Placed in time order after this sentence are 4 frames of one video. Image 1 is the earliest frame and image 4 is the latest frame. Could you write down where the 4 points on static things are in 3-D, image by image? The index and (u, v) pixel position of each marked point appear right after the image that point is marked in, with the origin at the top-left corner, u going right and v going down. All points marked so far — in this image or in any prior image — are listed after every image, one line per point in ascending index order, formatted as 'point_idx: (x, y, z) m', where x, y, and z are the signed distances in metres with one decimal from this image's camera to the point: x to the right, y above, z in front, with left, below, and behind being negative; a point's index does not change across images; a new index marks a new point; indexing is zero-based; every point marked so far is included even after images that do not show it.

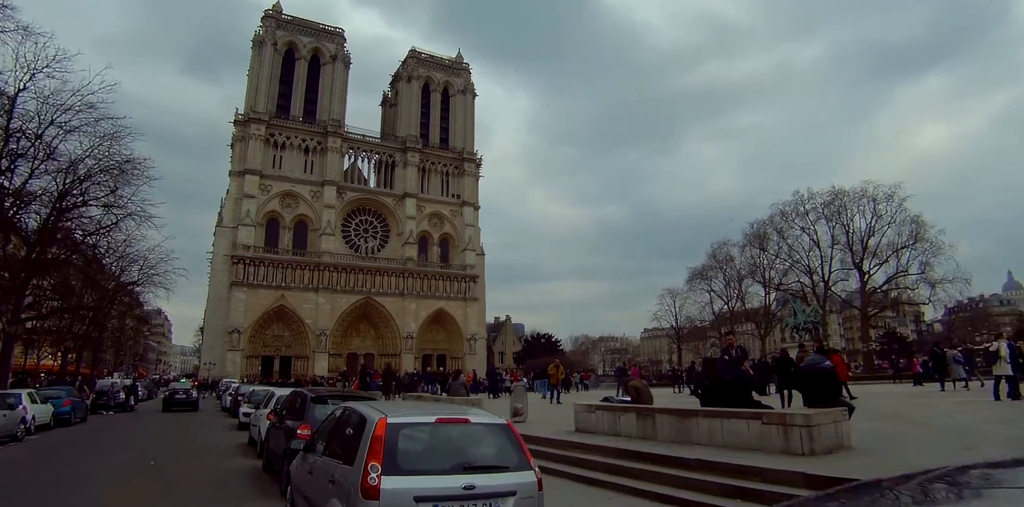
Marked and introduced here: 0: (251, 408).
0: (-6.3, -3.7, +13.7) m
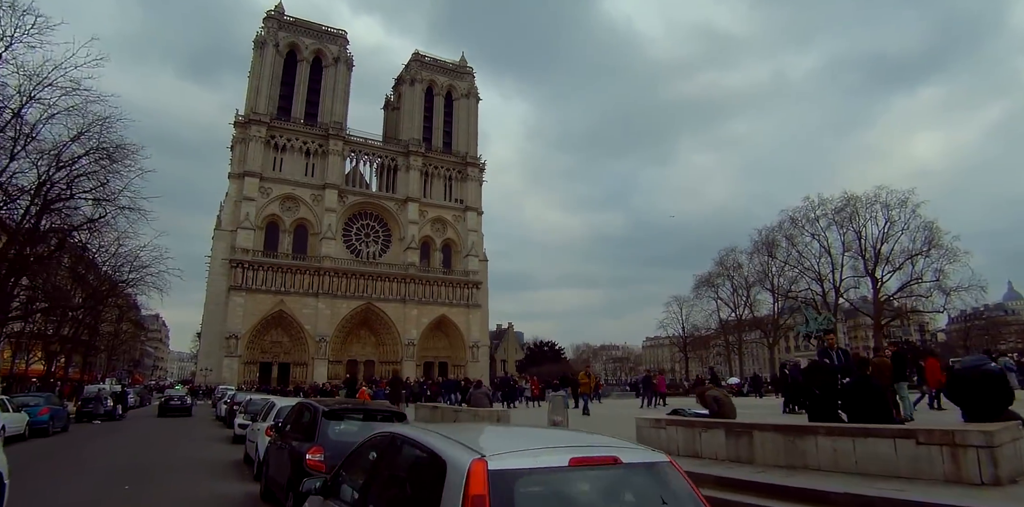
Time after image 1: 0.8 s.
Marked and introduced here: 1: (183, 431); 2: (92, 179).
0: (-5.9, -3.7, +12.5) m
1: (-10.9, -5.9, +18.9) m
2: (-11.4, +2.0, +15.3) m
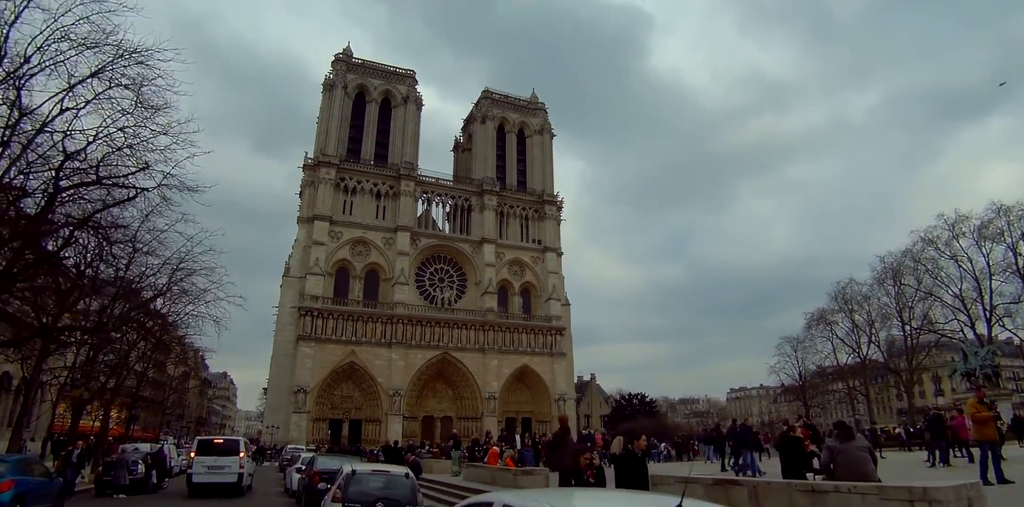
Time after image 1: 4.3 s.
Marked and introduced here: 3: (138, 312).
0: (-2.3, -3.3, +7.6) m
1: (-6.7, -6.3, +14.1) m
2: (-7.7, +1.9, +11.4) m
3: (-12.1, -2.0, +18.9) m
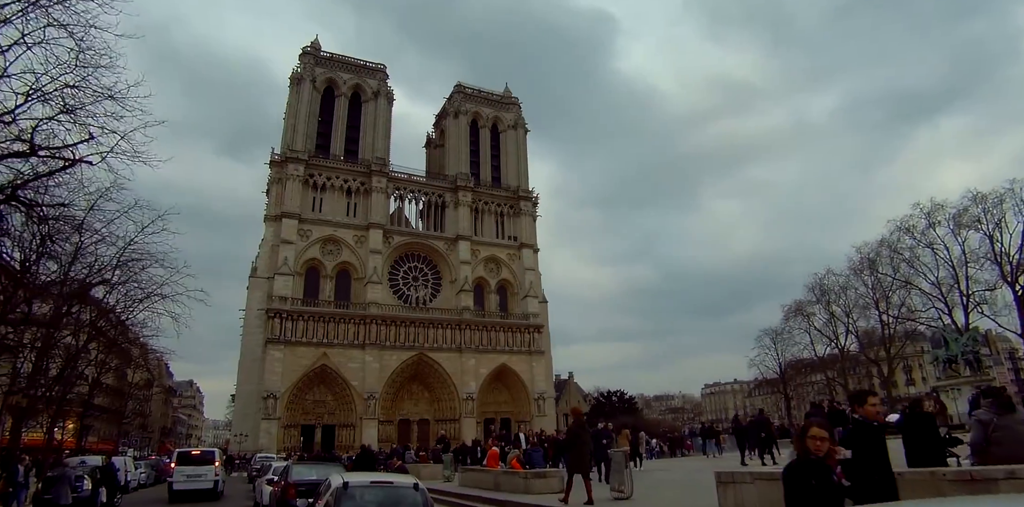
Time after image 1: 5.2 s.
0: (-2.2, -2.9, +6.3) m
1: (-6.8, -6.1, +12.7) m
2: (-7.8, +2.1, +9.9) m
3: (-12.5, -1.8, +17.1) m
